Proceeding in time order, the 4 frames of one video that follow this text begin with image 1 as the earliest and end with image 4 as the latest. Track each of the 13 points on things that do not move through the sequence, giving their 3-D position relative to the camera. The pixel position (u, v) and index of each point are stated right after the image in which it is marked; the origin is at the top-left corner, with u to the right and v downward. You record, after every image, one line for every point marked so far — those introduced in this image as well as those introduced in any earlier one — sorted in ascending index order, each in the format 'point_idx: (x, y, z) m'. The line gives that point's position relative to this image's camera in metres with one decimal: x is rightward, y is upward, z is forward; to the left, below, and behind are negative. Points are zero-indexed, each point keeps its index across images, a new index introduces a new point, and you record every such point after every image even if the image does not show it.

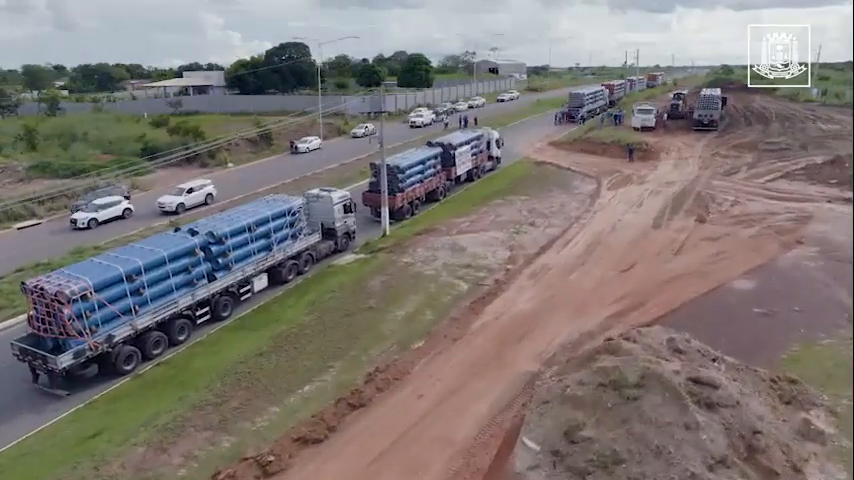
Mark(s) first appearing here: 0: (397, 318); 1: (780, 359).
0: (-1.0, -2.5, +18.4) m
1: (+9.3, -3.1, +15.2) m
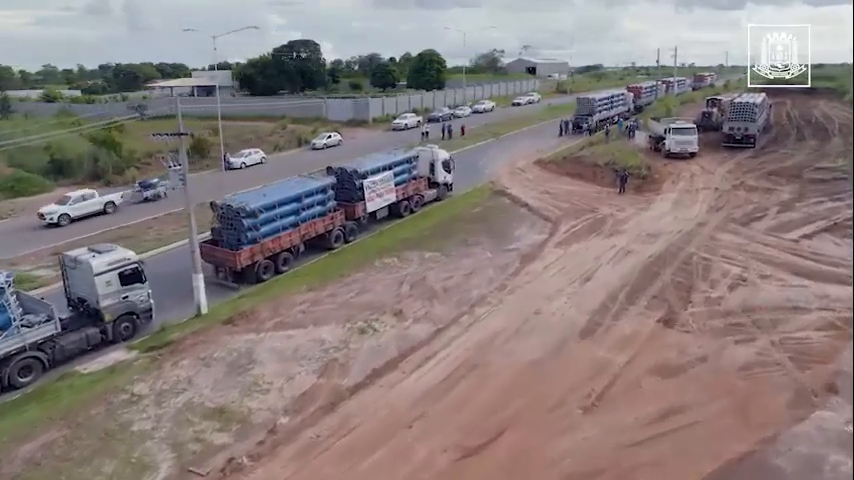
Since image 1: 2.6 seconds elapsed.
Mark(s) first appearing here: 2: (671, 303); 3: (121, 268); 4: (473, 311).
0: (-7.7, -5.3, +9.1) m
1: (+2.3, -6.2, +5.0) m
2: (+7.4, -1.9, +17.4) m
3: (-9.7, -0.9, +18.2) m
4: (+1.4, -2.1, +17.6) m
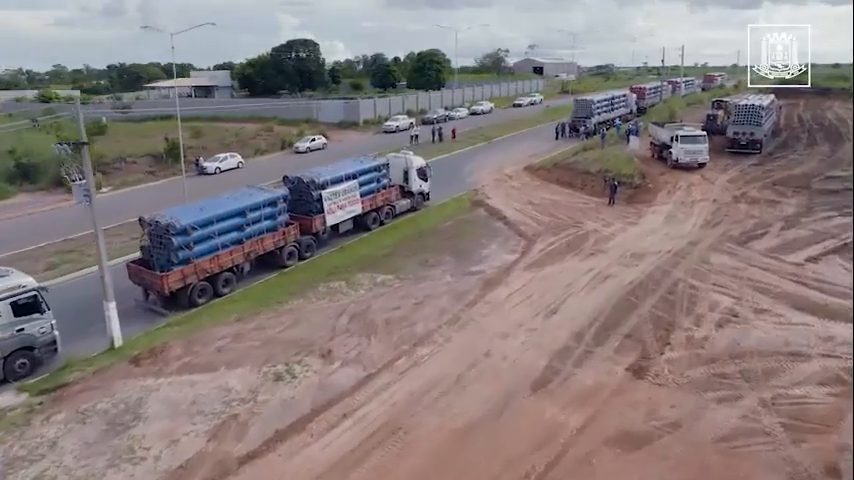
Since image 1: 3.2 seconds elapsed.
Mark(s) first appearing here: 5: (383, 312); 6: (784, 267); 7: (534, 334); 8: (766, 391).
0: (-9.6, -6.0, +6.8) m
1: (+0.3, -7.0, +2.4) m
2: (+5.6, -2.7, +14.8) m
3: (-11.4, -1.6, +15.9) m
4: (-0.3, -2.9, +15.1) m
5: (-1.3, -2.1, +17.3) m
6: (+12.4, -0.9, +20.0) m
7: (+2.9, -2.5, +15.7) m
8: (+7.6, -3.3, +12.8) m
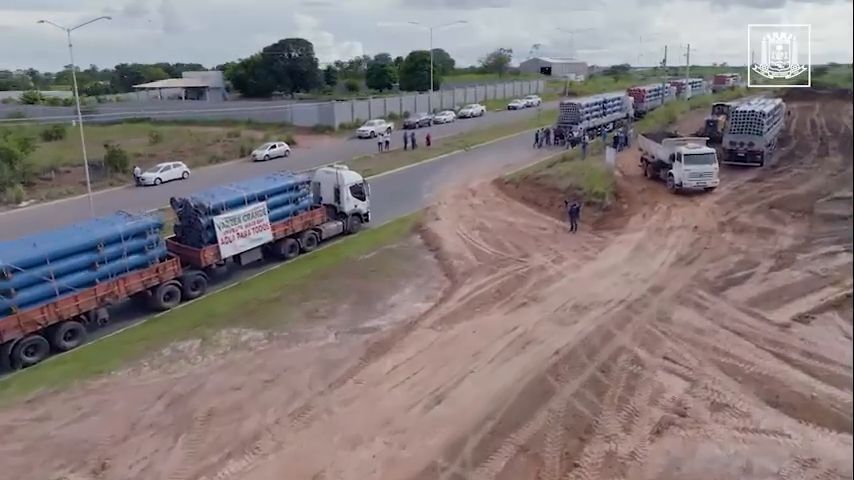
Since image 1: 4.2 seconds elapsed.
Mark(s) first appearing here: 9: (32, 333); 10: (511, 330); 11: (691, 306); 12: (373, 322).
0: (-13.3, -7.3, +2.8) m
1: (-3.6, -8.3, -1.8) m
2: (+2.1, -4.1, +10.3) m
3: (-14.9, -2.8, +11.9) m
4: (-3.8, -4.2, +10.8) m
5: (-4.7, -3.4, +13.1) m
6: (+9.0, -2.4, +15.4) m
7: (-0.5, -3.9, +11.3) m
8: (+4.0, -4.7, +8.3) m
9: (-11.4, -2.8, +16.5) m
10: (+2.3, -2.4, +15.7) m
11: (+7.8, -1.9, +16.8) m
12: (-1.5, -2.3, +16.6) m
